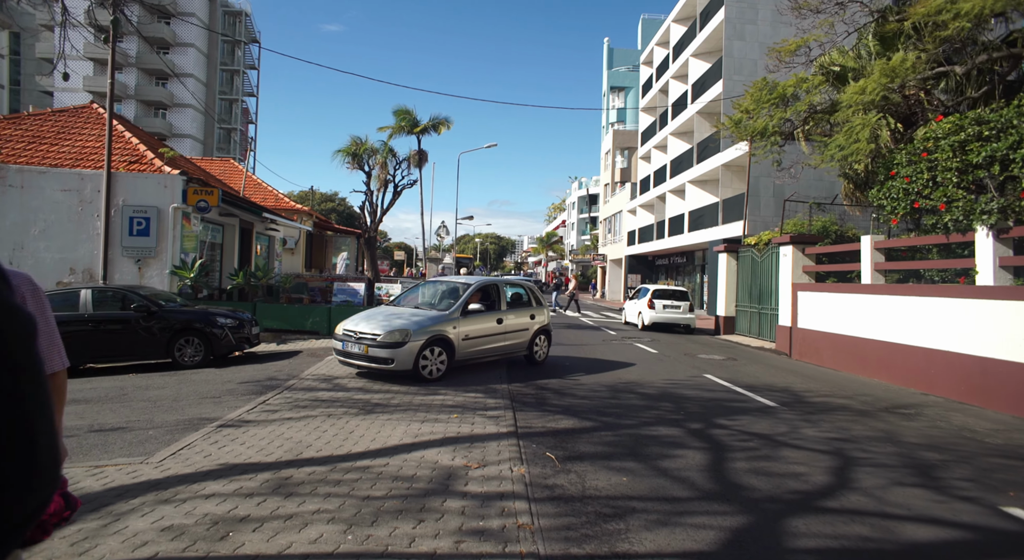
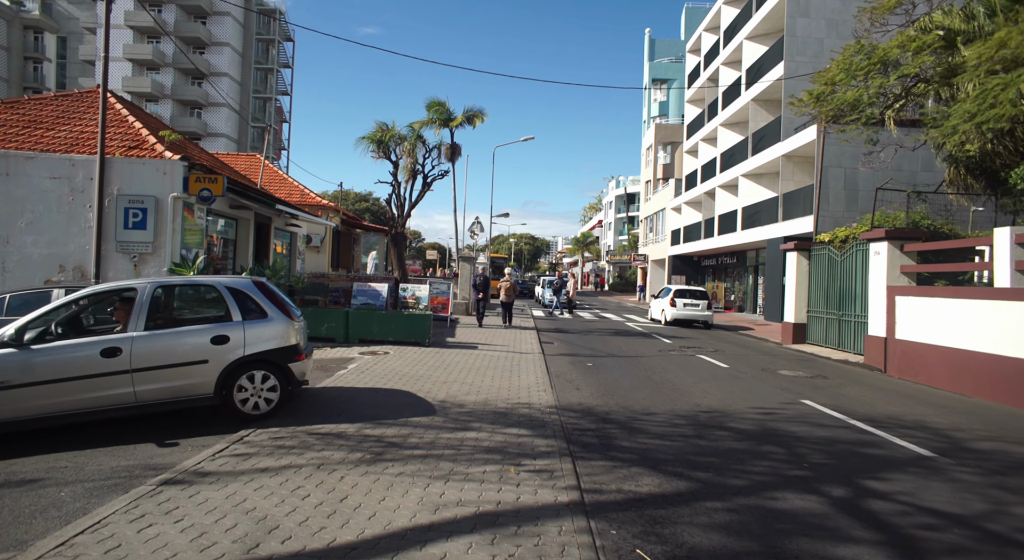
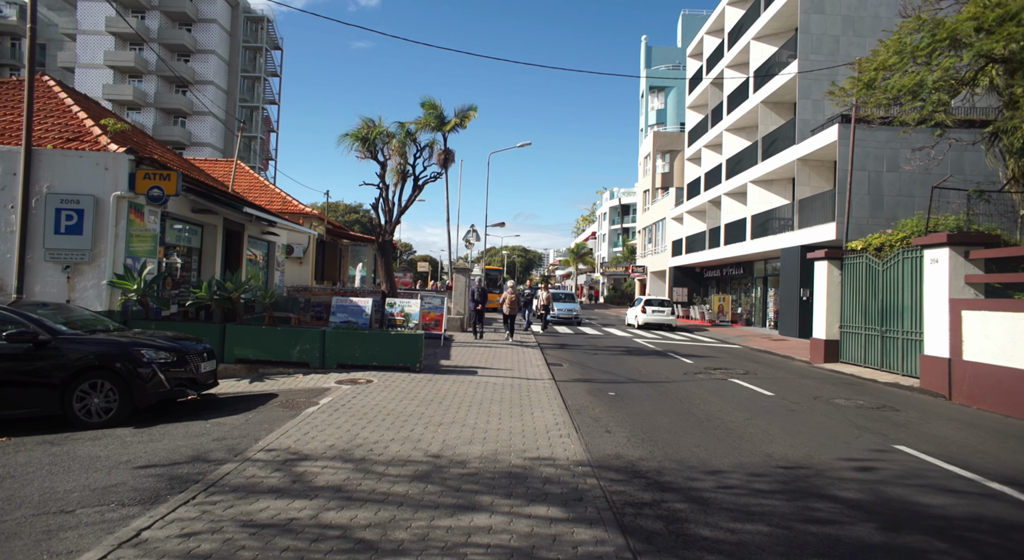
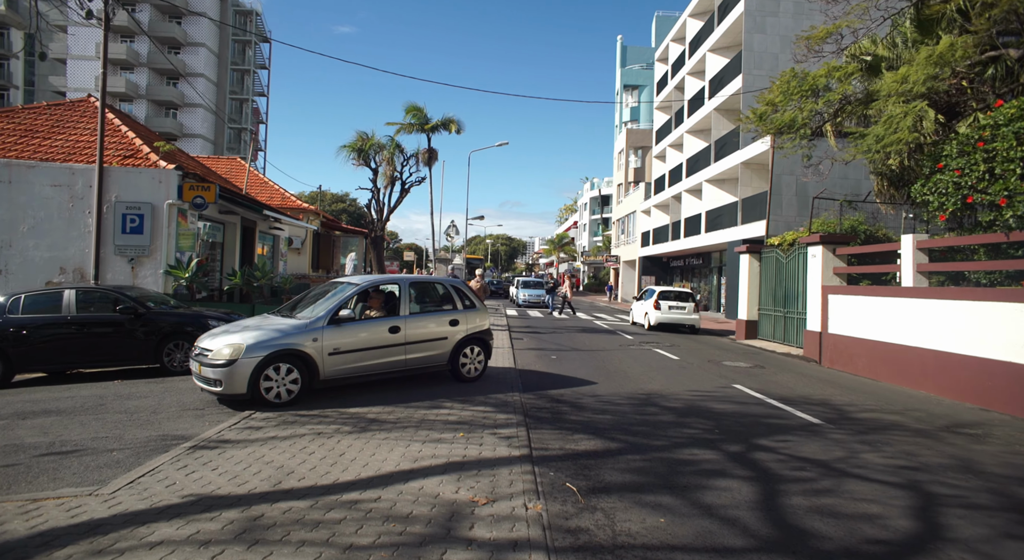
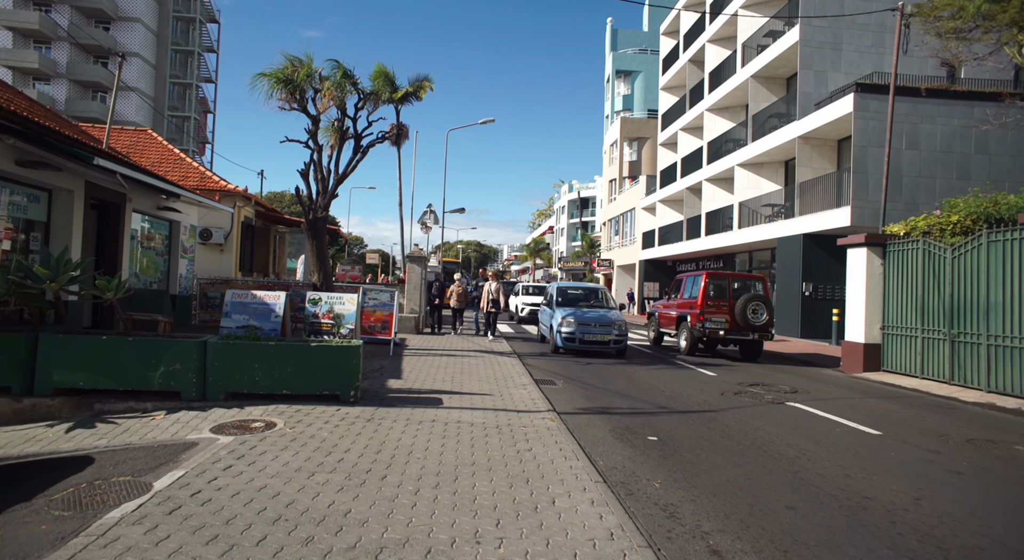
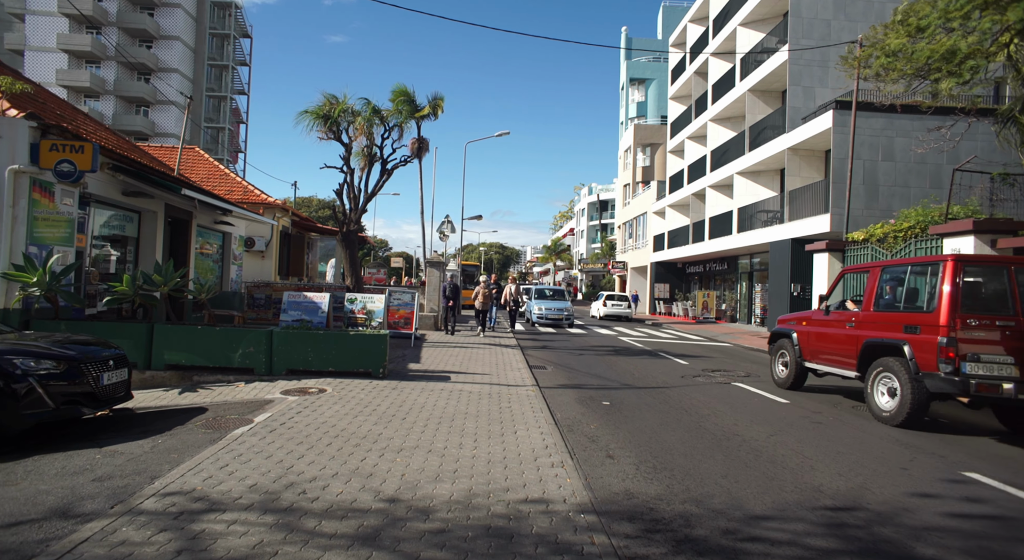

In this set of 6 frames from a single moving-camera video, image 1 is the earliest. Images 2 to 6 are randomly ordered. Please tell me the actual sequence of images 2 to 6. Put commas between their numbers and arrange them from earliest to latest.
4, 2, 3, 6, 5
